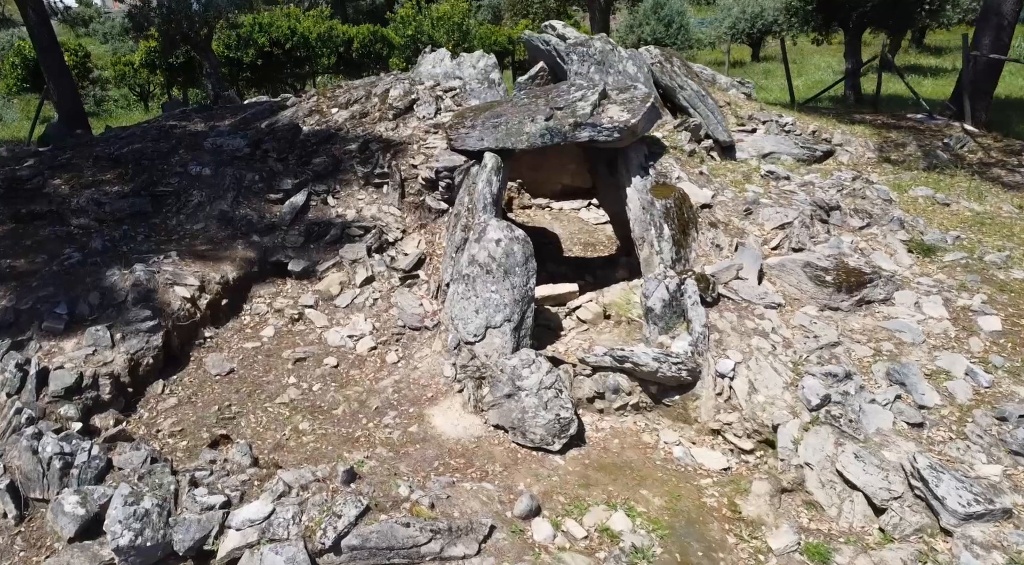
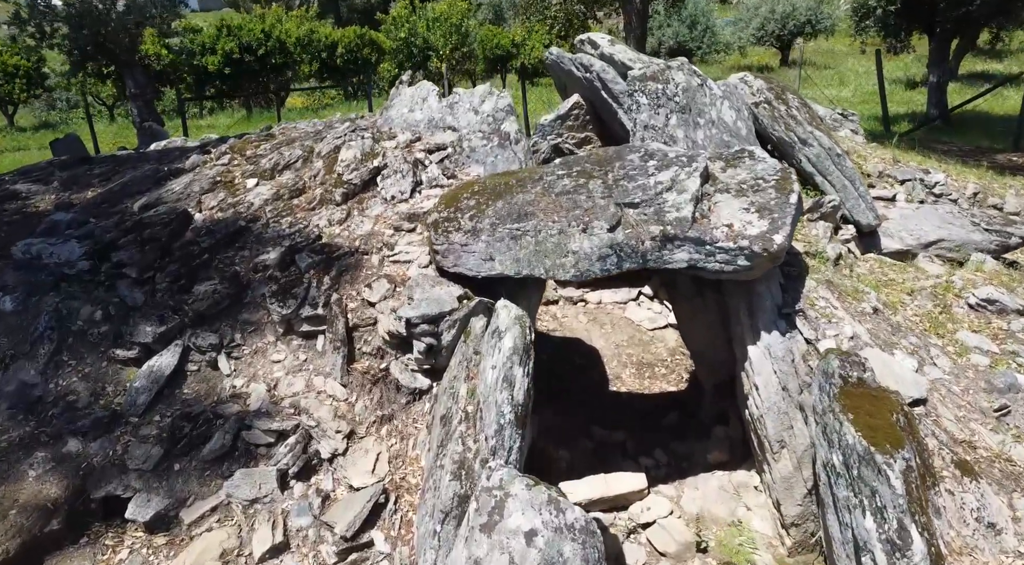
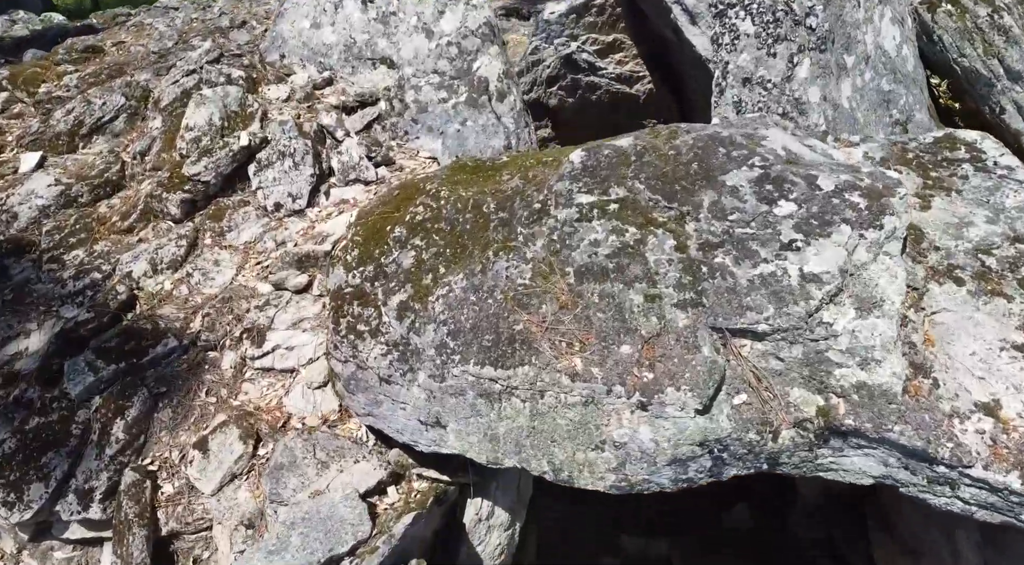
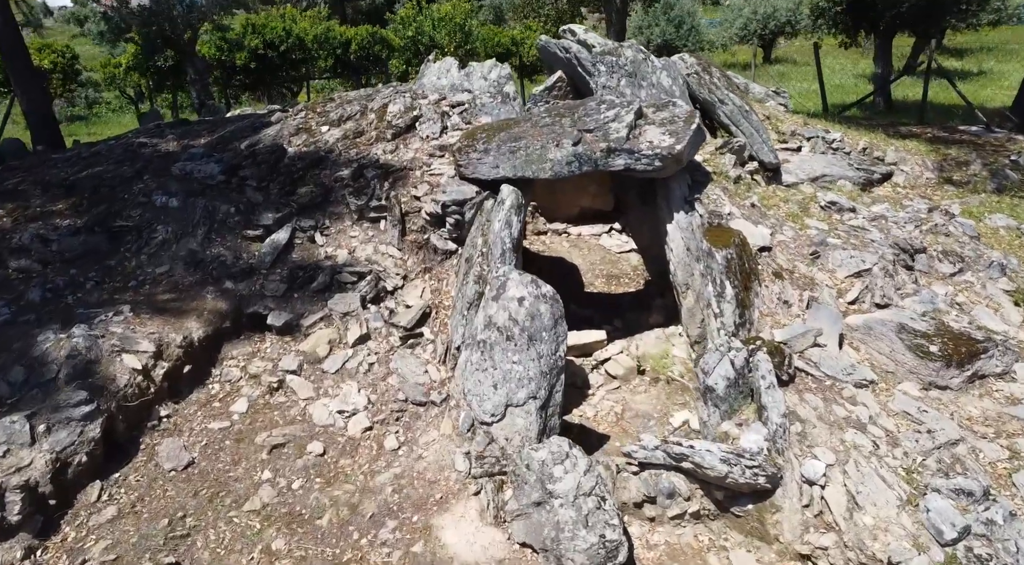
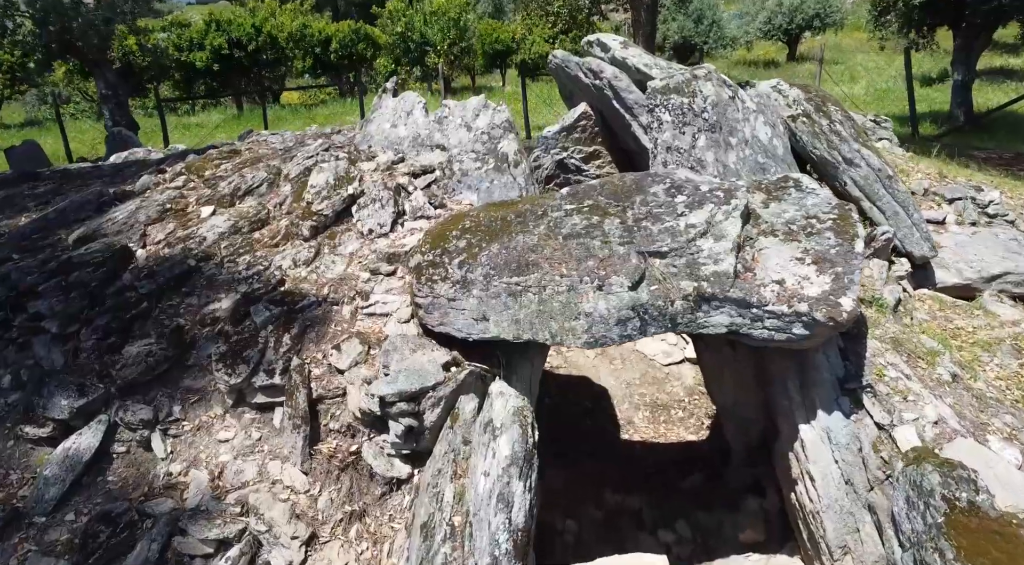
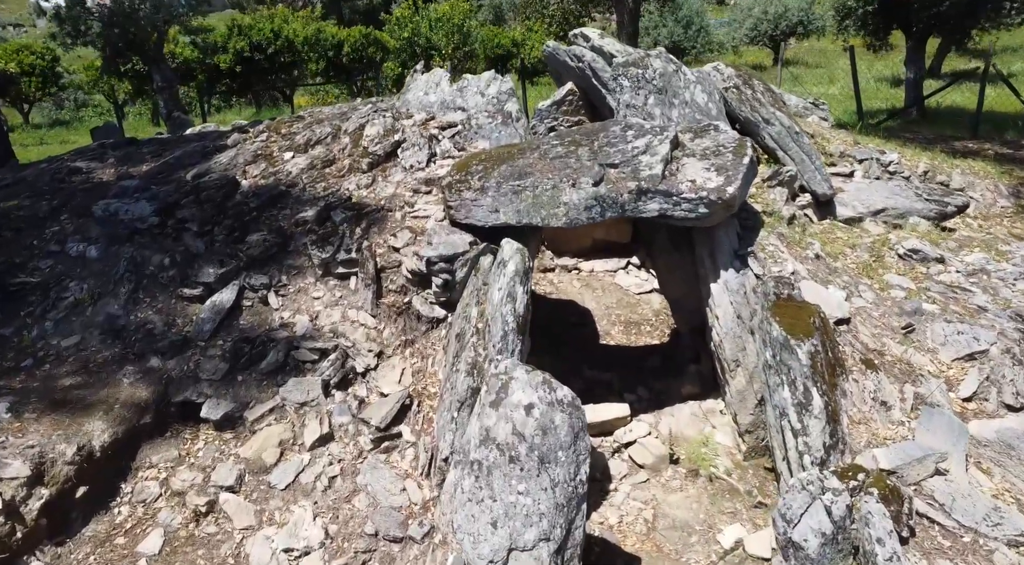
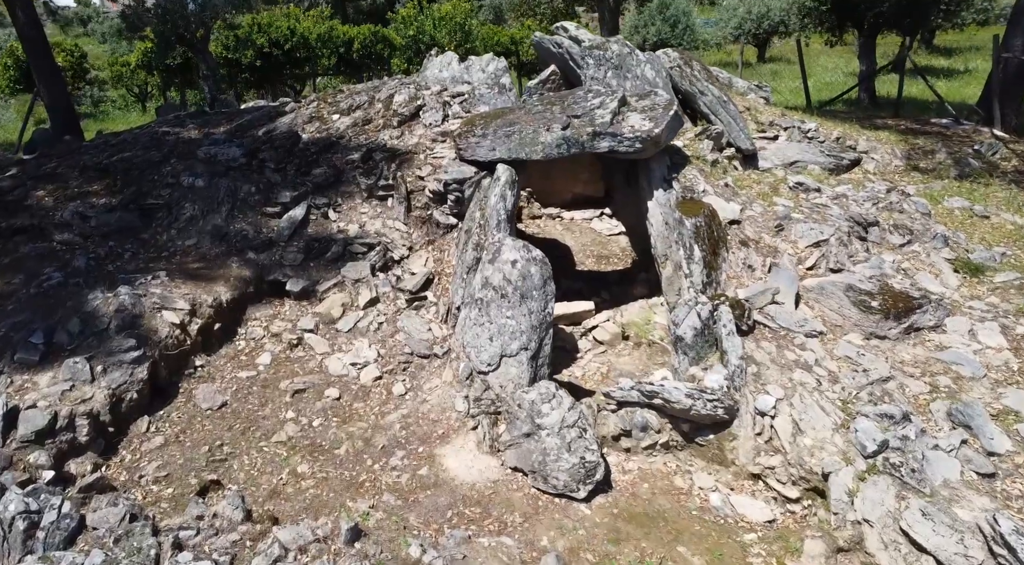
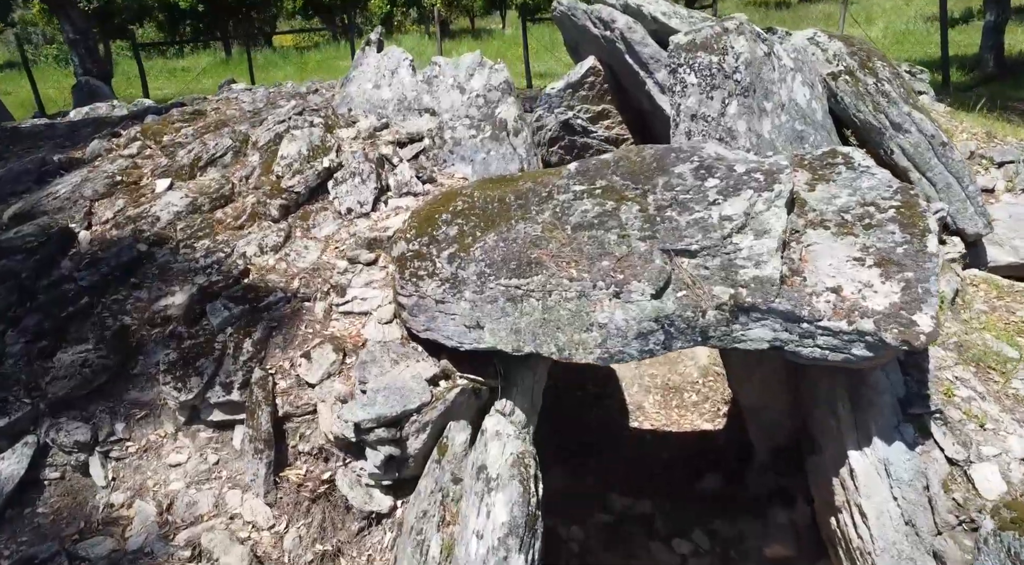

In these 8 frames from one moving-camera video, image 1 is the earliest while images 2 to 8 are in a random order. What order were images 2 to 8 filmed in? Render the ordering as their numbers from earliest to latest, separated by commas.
7, 4, 6, 2, 5, 8, 3
